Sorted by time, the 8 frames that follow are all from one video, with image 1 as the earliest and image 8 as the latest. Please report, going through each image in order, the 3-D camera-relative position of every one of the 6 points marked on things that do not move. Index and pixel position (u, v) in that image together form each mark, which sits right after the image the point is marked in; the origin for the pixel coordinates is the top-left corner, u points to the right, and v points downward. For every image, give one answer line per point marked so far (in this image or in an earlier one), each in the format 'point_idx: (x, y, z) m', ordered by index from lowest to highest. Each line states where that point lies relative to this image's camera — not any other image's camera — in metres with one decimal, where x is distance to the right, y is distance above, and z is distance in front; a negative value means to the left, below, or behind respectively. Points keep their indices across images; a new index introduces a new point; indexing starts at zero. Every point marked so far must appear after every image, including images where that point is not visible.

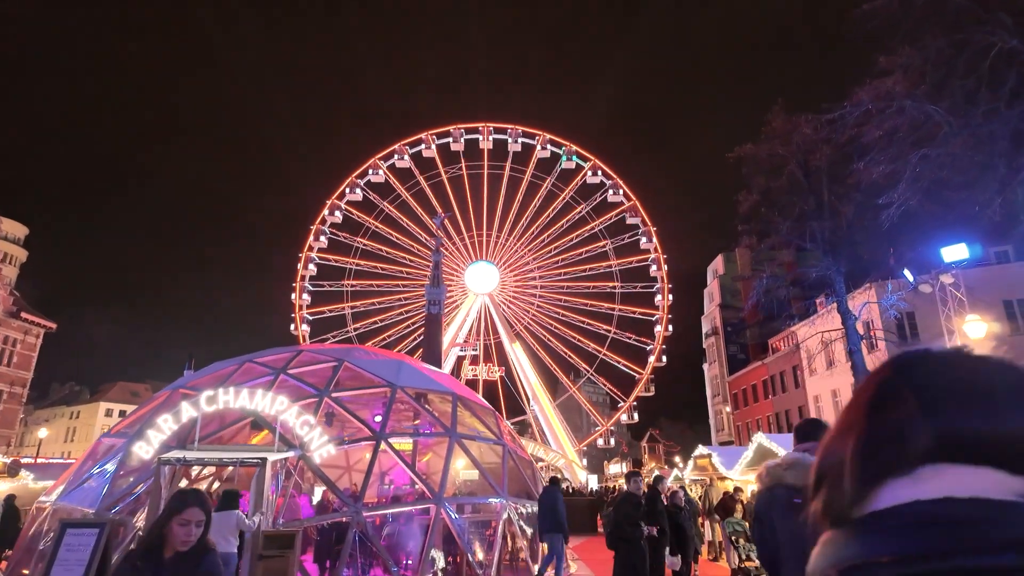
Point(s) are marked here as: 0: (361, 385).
0: (-3.2, -1.9, +13.1) m
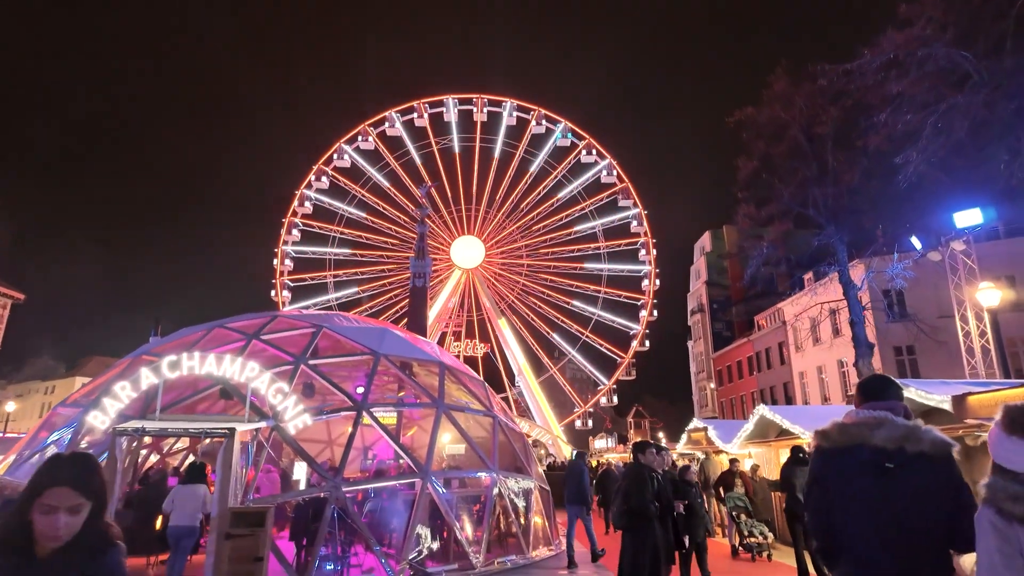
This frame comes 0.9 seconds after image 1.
0: (-3.3, -1.2, +12.2) m
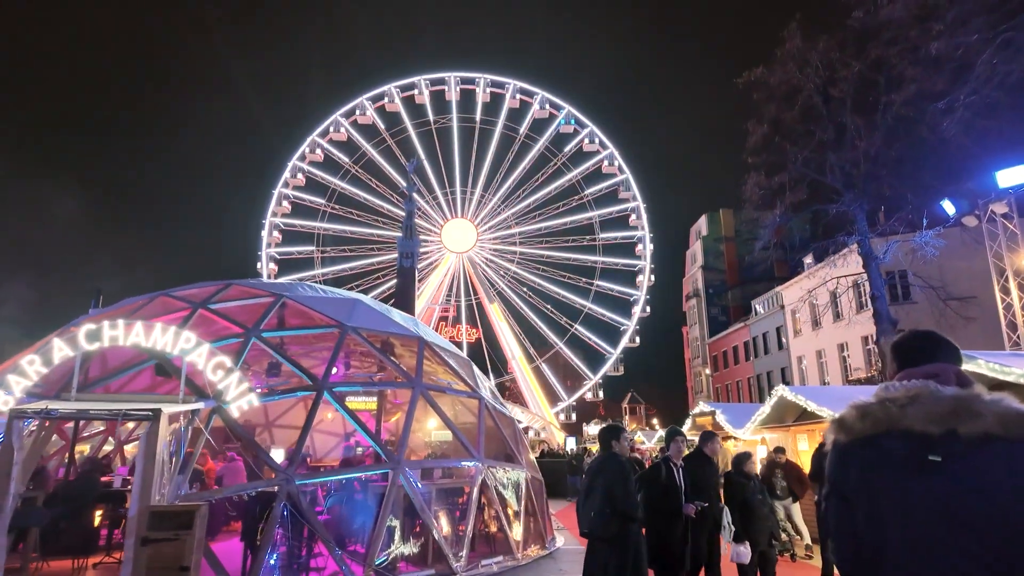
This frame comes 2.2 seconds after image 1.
0: (-3.5, -0.5, +10.6) m
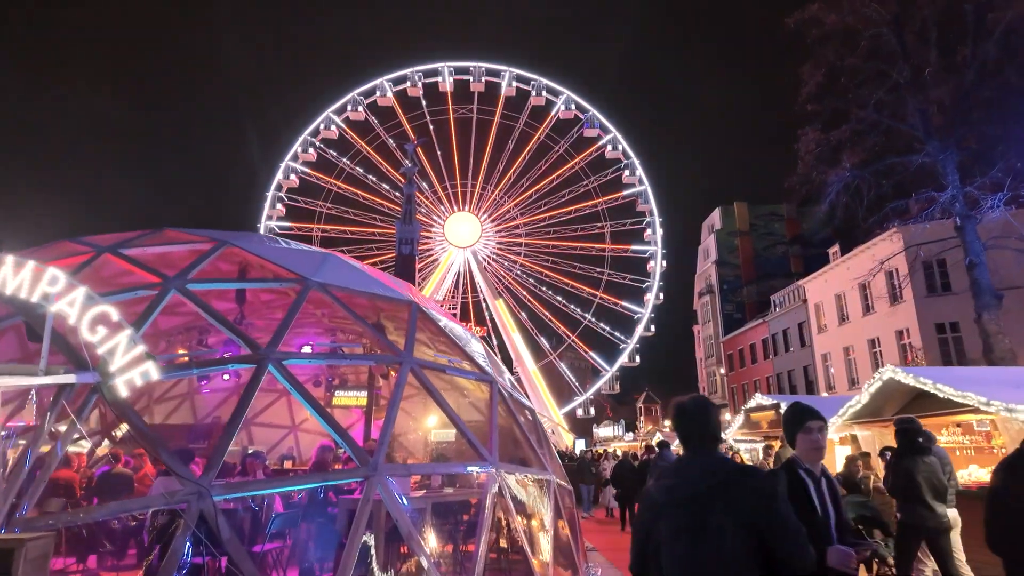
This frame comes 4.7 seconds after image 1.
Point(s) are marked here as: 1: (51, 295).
0: (-3.2, +0.2, +7.8) m
1: (-3.9, -0.1, +5.4) m
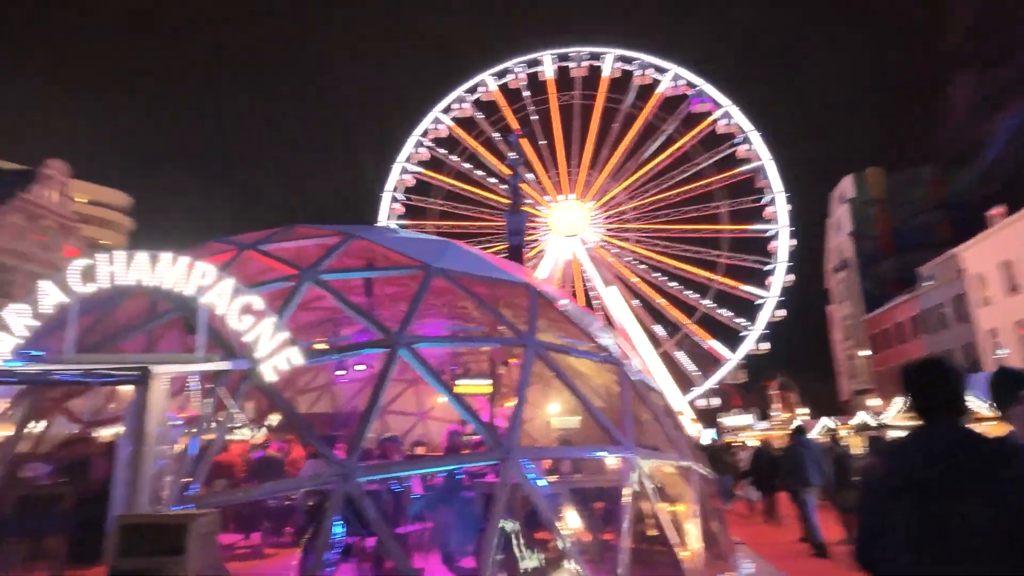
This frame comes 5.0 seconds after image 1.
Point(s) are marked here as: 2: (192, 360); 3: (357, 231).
0: (-1.7, +0.3, +8.0) m
1: (-2.8, 0.0, +5.7) m
2: (-2.7, -0.6, +5.4) m
3: (-2.1, +0.8, +8.5) m
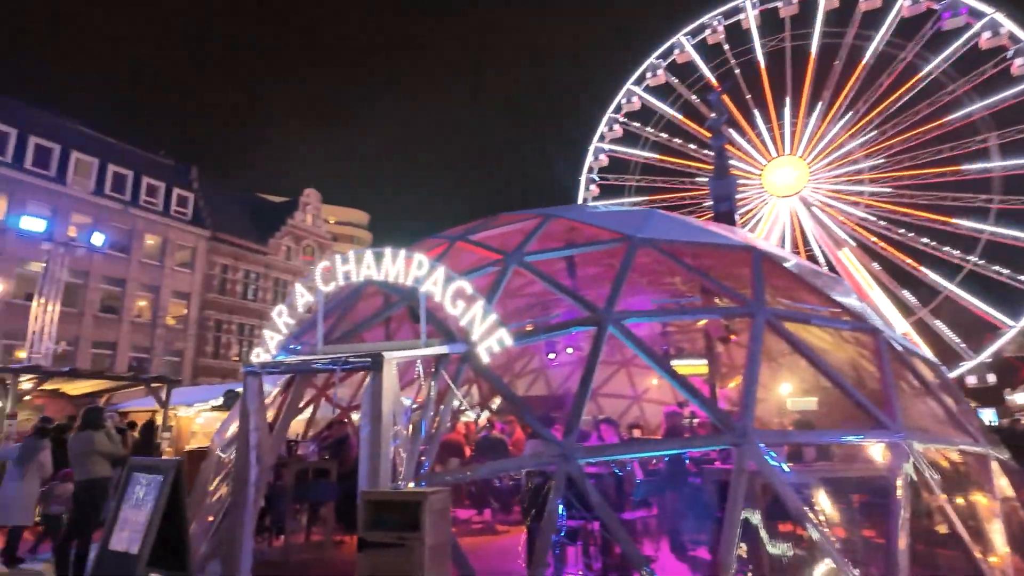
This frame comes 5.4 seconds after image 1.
0: (+0.9, +0.6, +7.8) m
1: (-0.9, +0.1, +6.0) m
2: (-0.9, -0.5, +5.8) m
3: (+0.6, +1.0, +8.5) m
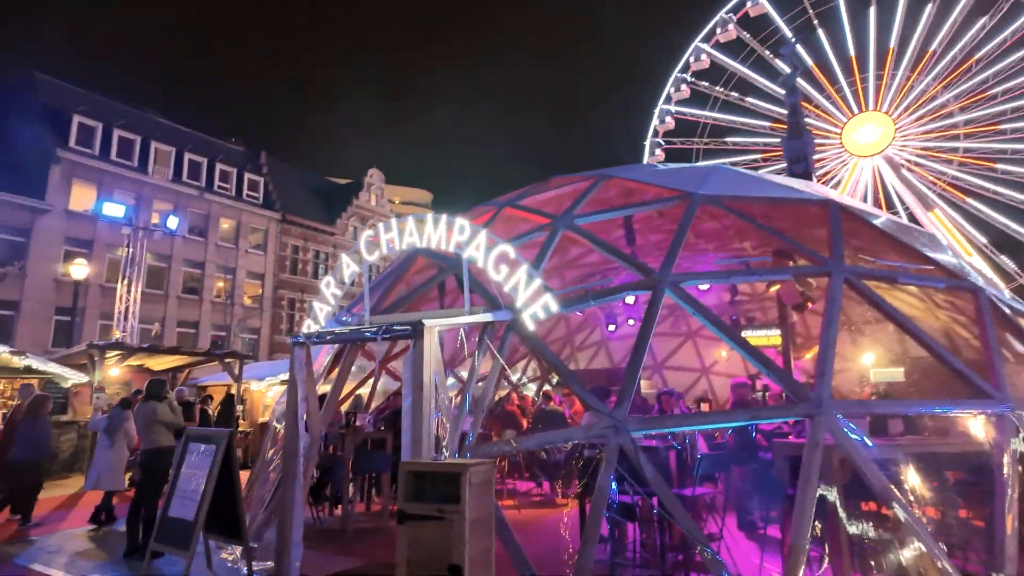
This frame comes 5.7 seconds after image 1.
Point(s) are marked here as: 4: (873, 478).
0: (+1.5, +1.0, +7.4) m
1: (-0.4, +0.4, +5.8) m
2: (-0.5, -0.2, +5.5) m
3: (+1.3, +1.4, +8.0) m
4: (+3.0, -1.6, +5.3) m
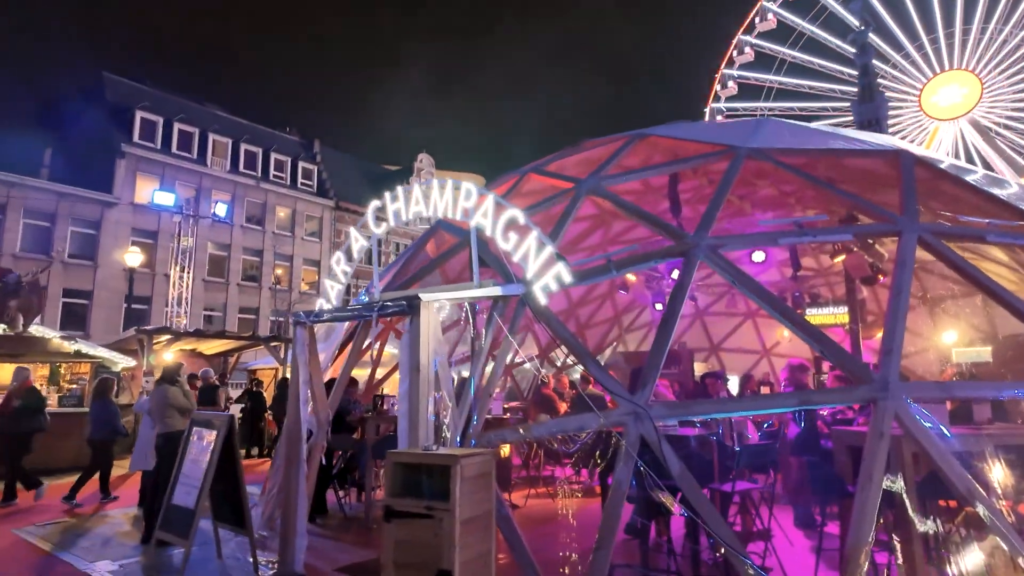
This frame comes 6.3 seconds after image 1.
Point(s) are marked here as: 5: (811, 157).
0: (+1.7, +1.3, +6.6) m
1: (-0.3, +0.7, +5.2) m
2: (-0.4, 0.0, +5.0) m
3: (+1.6, +1.8, +7.2) m
4: (+3.1, -1.3, +4.5) m
5: (+2.9, +1.2, +6.2) m
